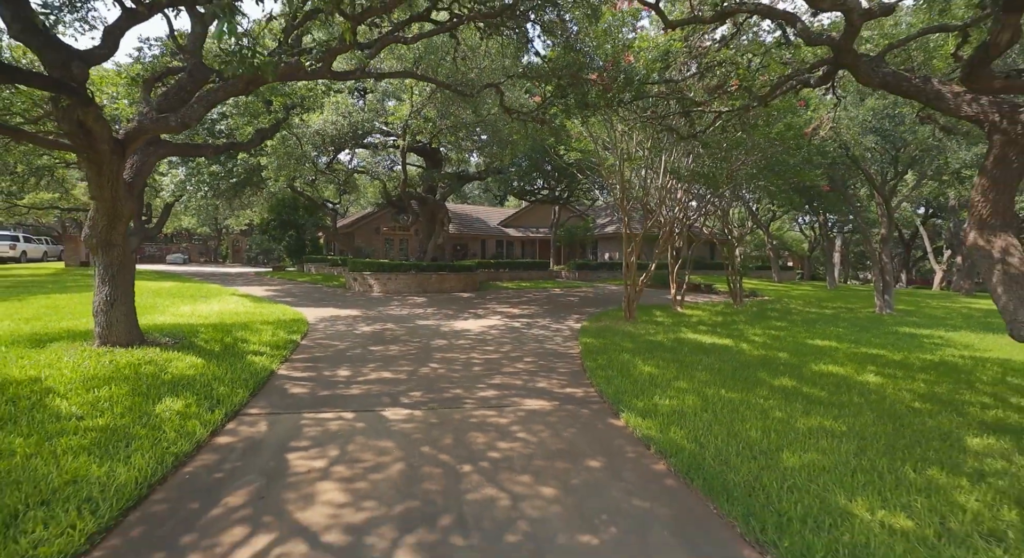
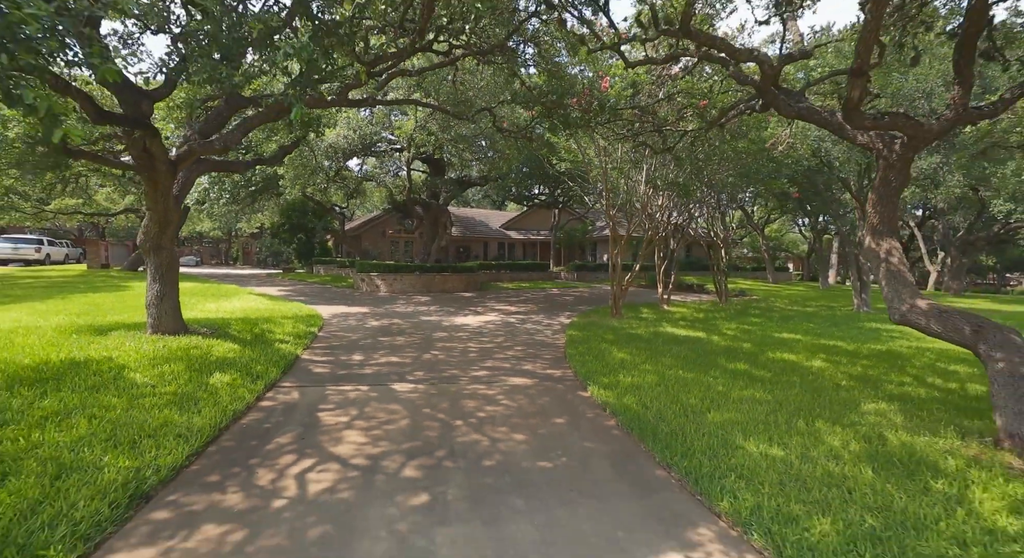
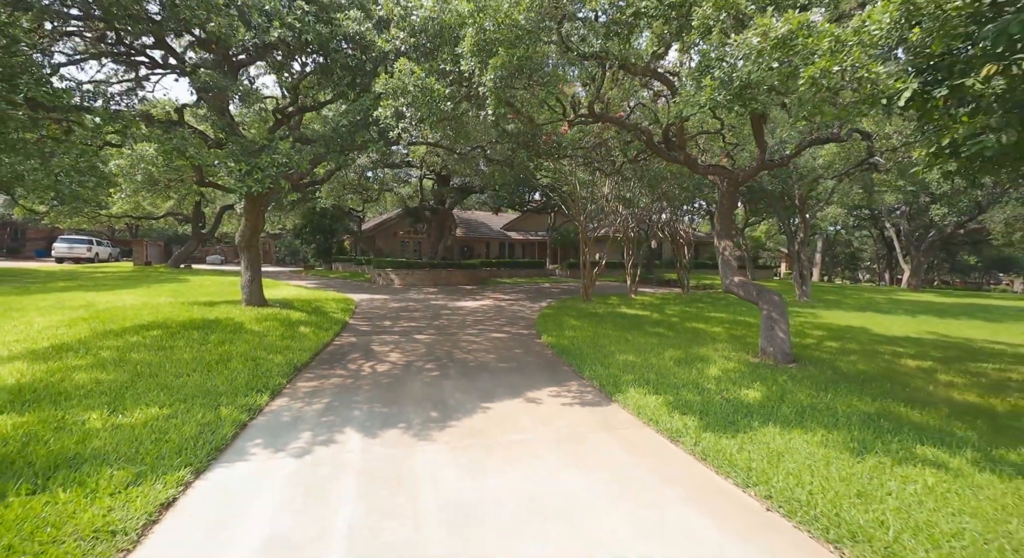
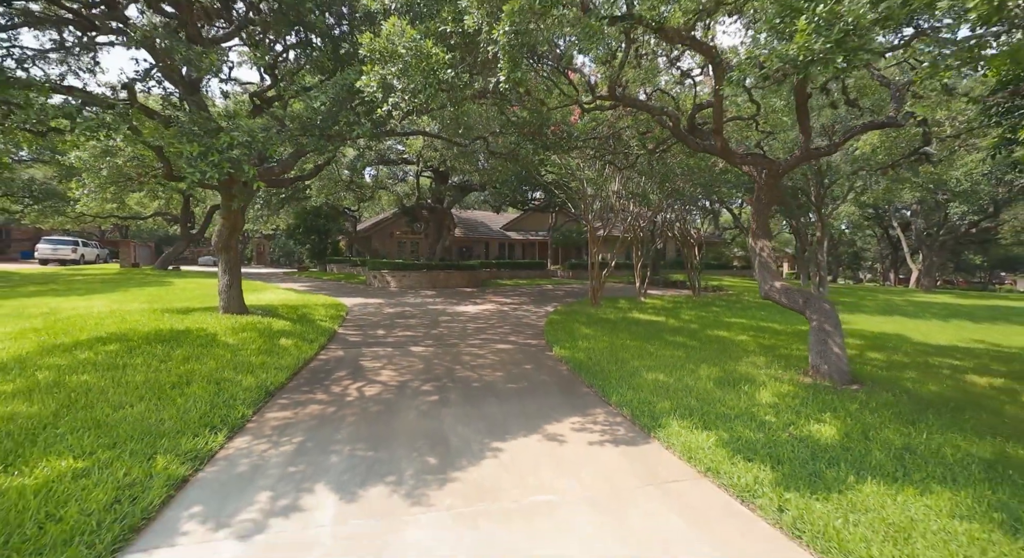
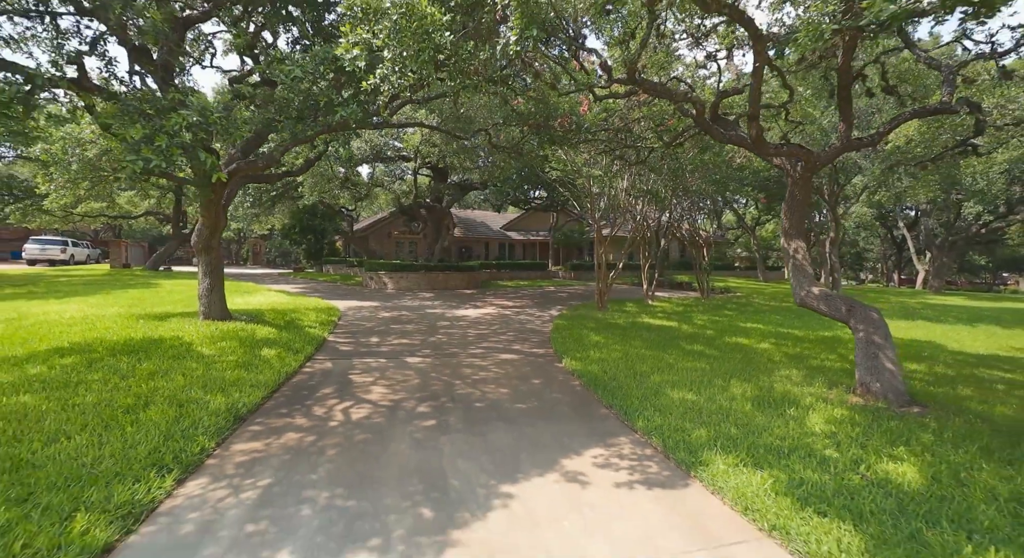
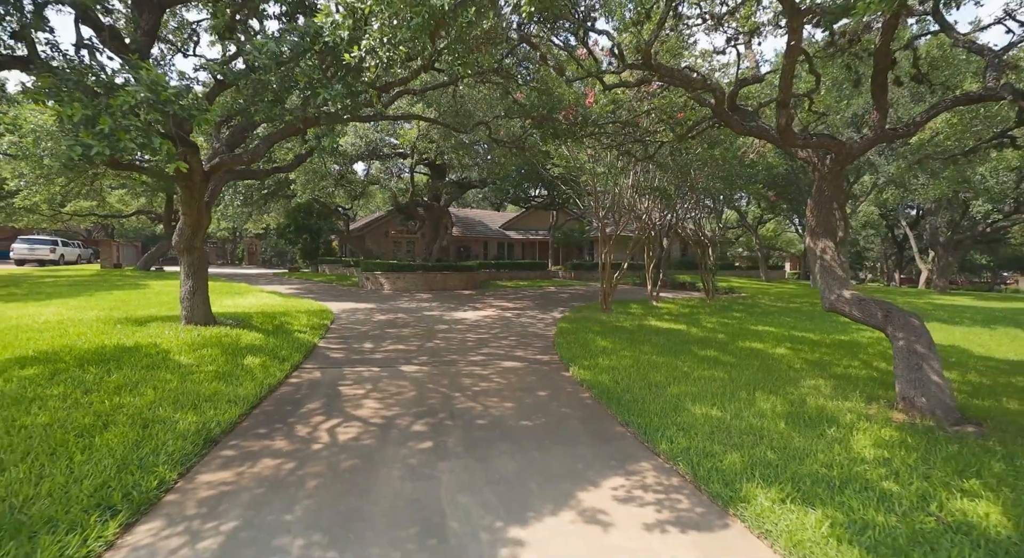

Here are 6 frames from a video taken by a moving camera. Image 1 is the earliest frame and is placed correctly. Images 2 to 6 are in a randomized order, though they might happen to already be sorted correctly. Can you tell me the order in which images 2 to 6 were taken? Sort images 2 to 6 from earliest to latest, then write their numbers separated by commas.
2, 6, 5, 4, 3
